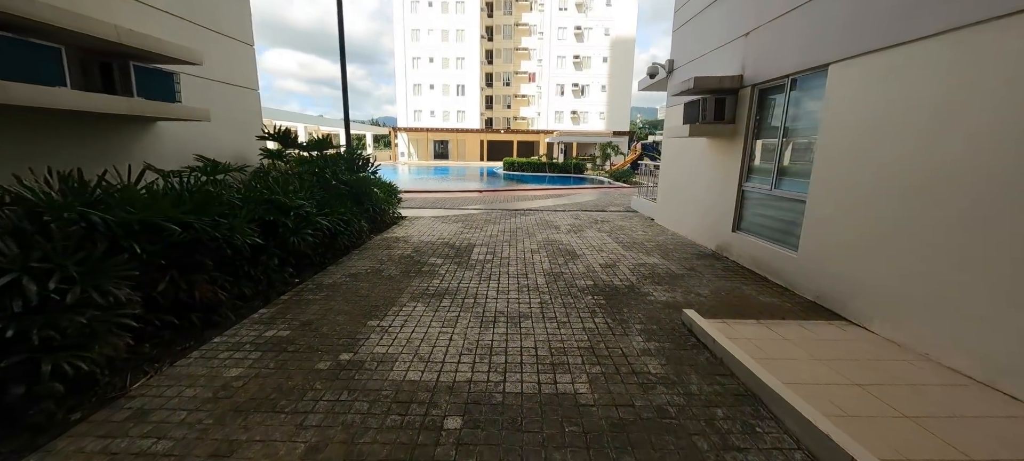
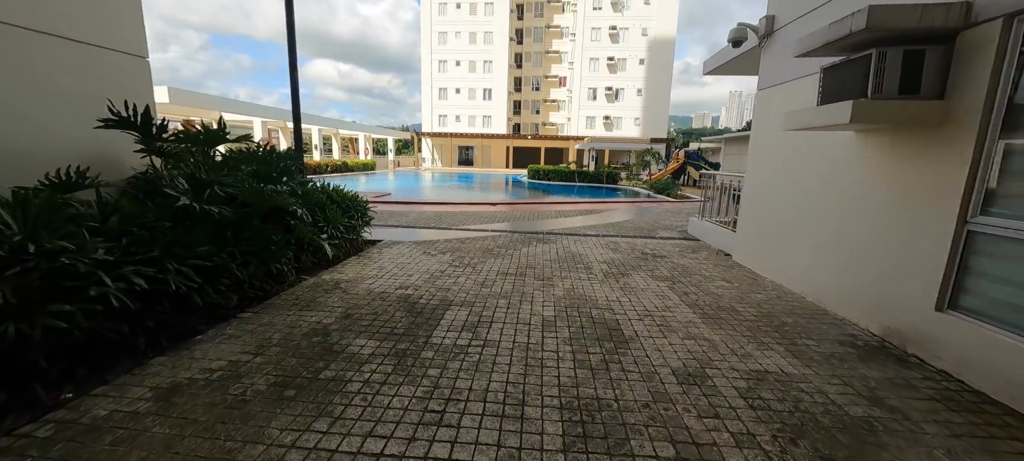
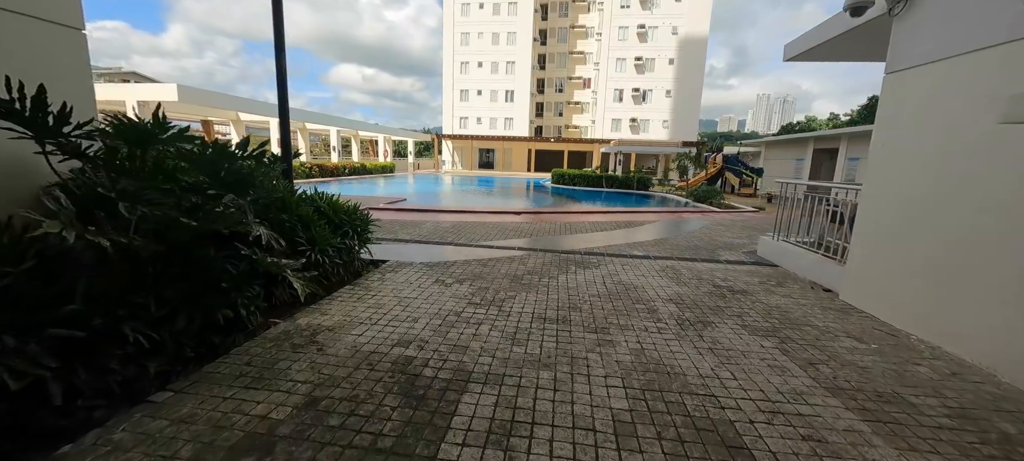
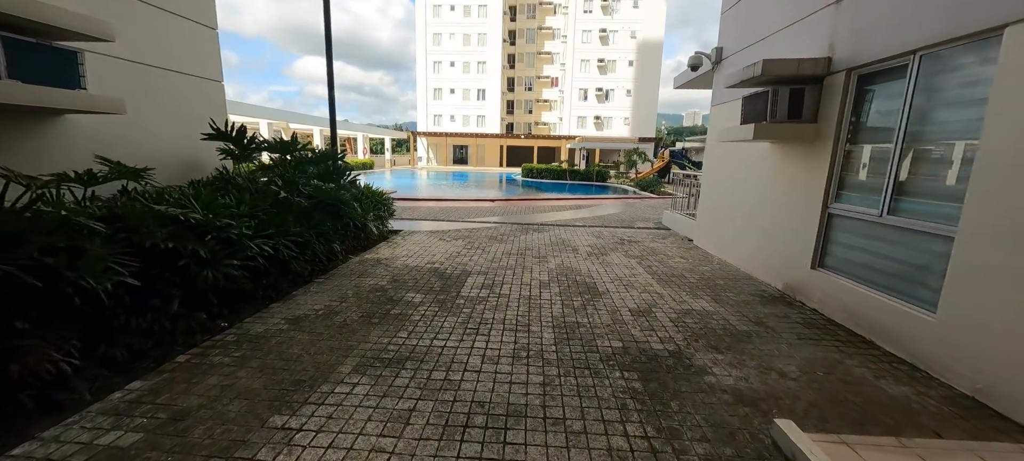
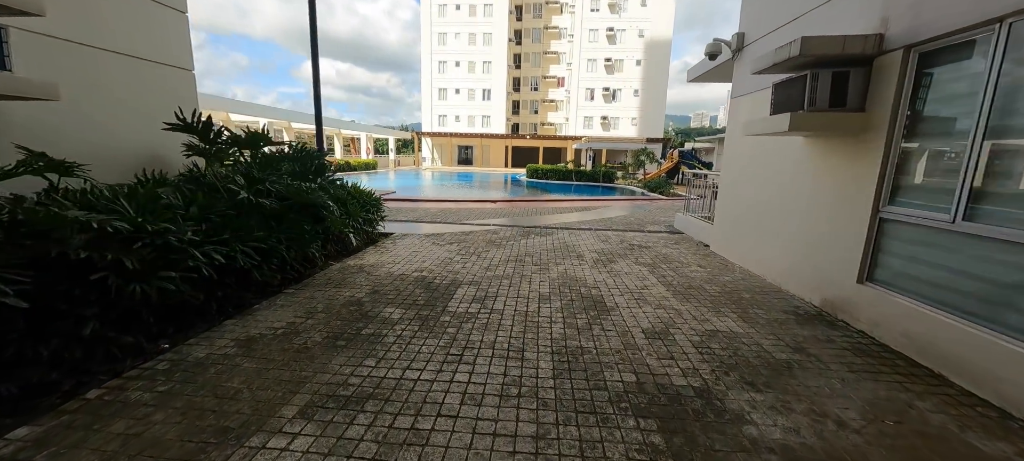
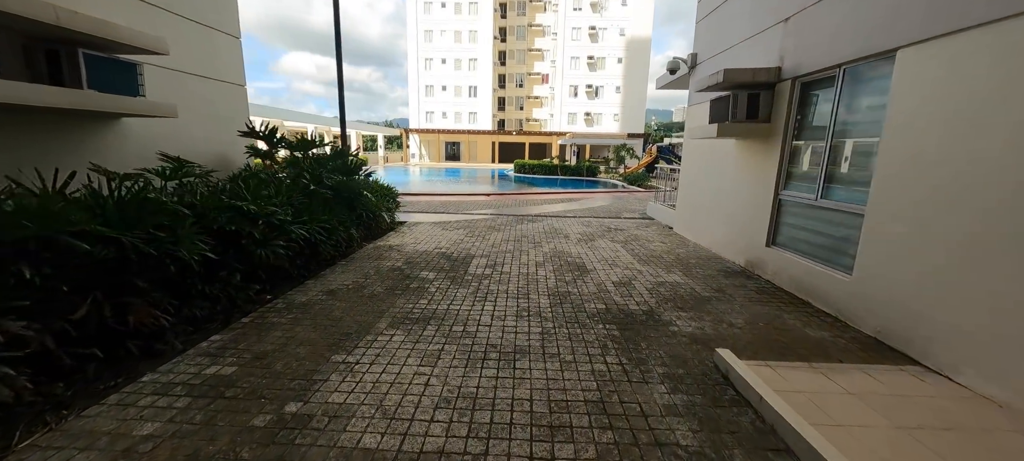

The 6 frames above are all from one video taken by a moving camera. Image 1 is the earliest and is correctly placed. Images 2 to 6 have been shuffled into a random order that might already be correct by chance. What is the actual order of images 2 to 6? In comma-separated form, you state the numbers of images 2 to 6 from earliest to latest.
6, 4, 5, 2, 3
